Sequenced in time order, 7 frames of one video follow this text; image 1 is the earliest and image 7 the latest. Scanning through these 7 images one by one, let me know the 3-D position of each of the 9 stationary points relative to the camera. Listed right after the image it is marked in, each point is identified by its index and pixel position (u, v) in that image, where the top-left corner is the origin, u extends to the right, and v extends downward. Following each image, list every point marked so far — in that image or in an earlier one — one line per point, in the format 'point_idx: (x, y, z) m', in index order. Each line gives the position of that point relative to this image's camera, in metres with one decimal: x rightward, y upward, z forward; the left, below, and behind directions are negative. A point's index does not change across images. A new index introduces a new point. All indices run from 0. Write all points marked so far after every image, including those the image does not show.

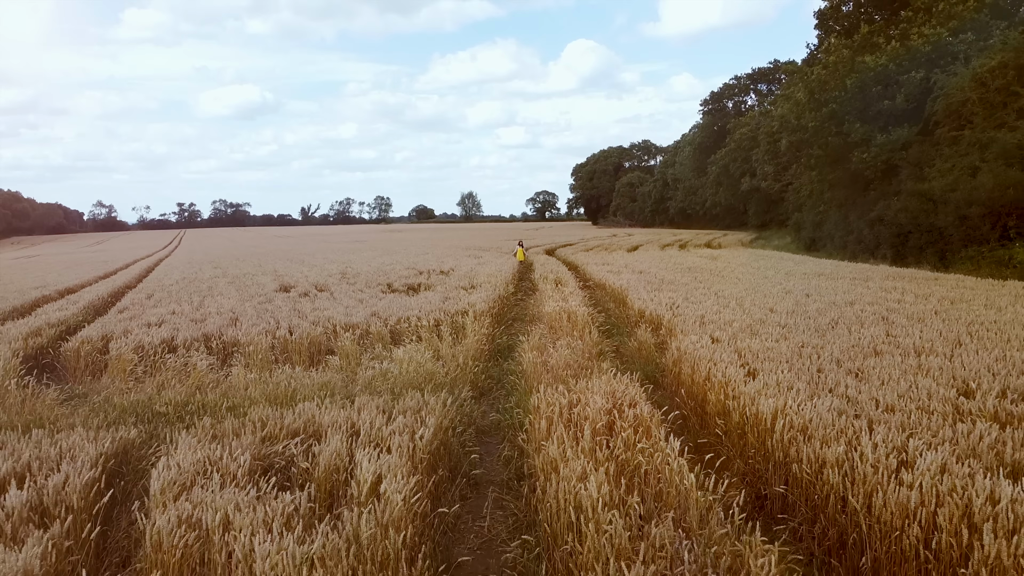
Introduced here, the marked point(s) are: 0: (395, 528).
0: (-0.4, -0.9, +2.1) m
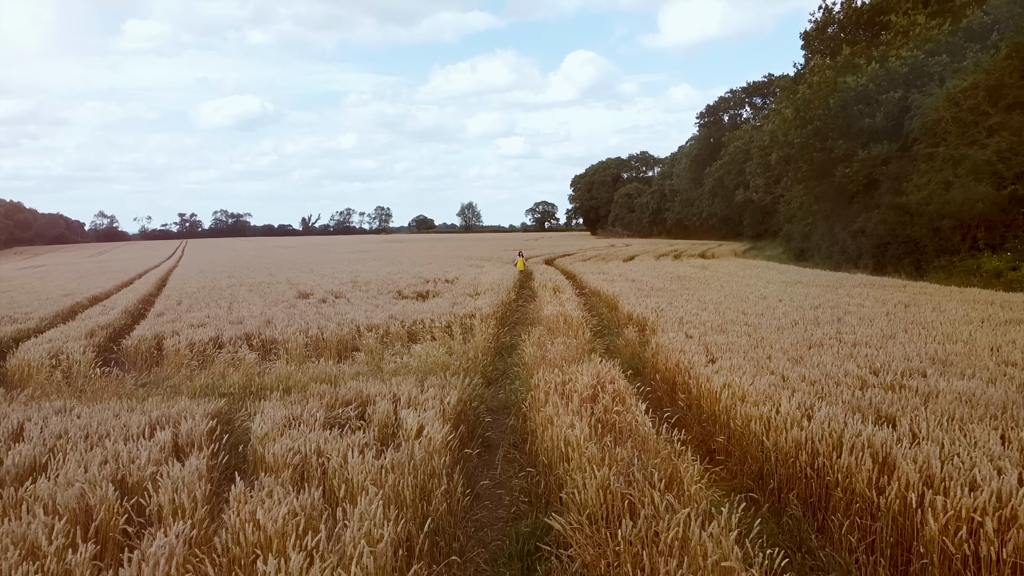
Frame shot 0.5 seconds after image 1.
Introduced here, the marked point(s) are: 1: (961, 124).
0: (-0.4, -0.9, +2.9) m
1: (+12.5, +4.6, +15.3) m
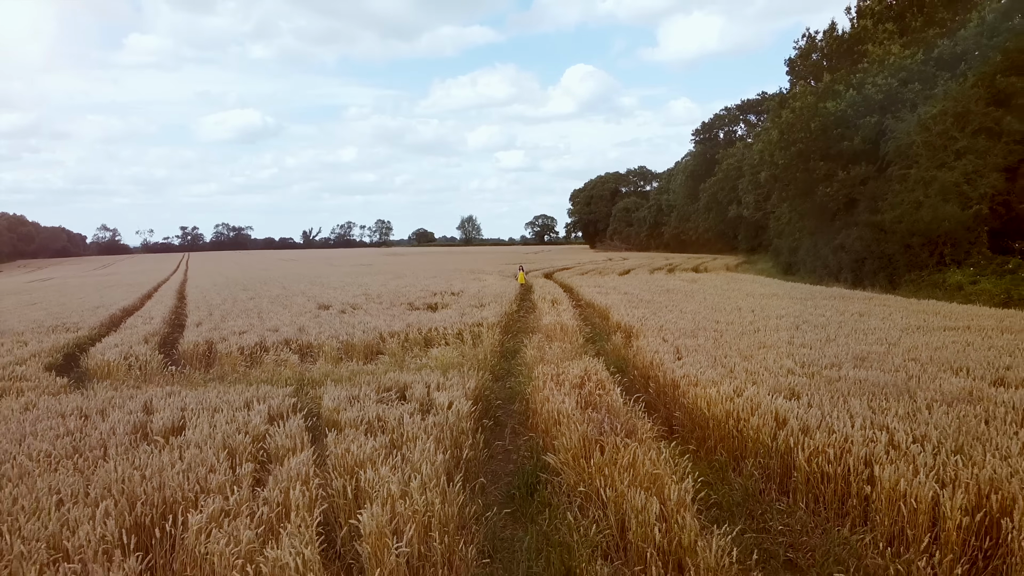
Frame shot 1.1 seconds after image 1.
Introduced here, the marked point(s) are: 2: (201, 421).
0: (-0.4, -0.9, +4.0) m
1: (+12.6, +4.2, +16.4) m
2: (-2.1, -0.9, +3.8) m
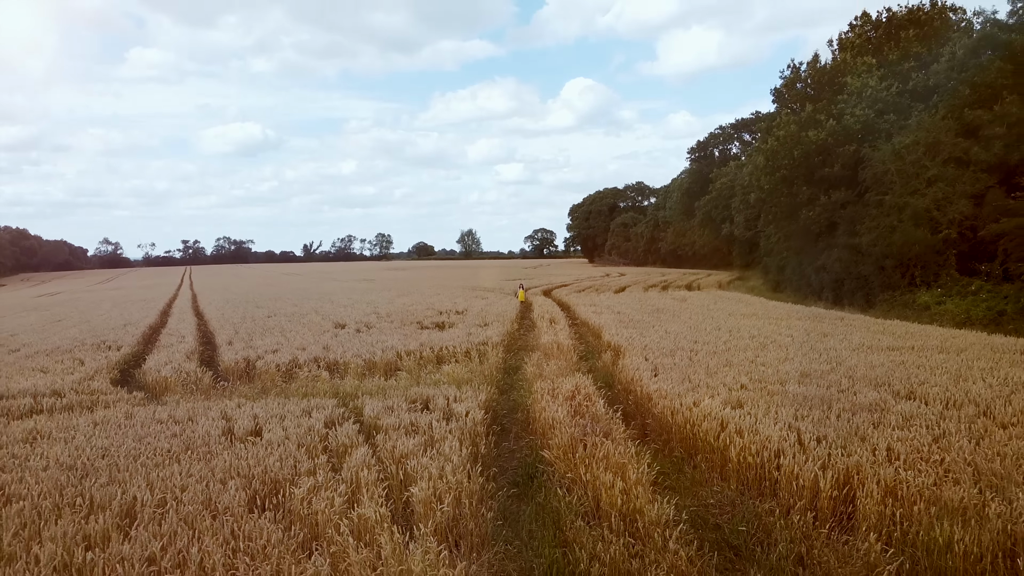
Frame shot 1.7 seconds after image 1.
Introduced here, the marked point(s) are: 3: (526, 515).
0: (-0.3, -1.2, +5.0) m
1: (+12.6, +3.6, +17.6) m
2: (-2.1, -1.2, +4.9) m
3: (+0.1, -1.5, +3.7) m
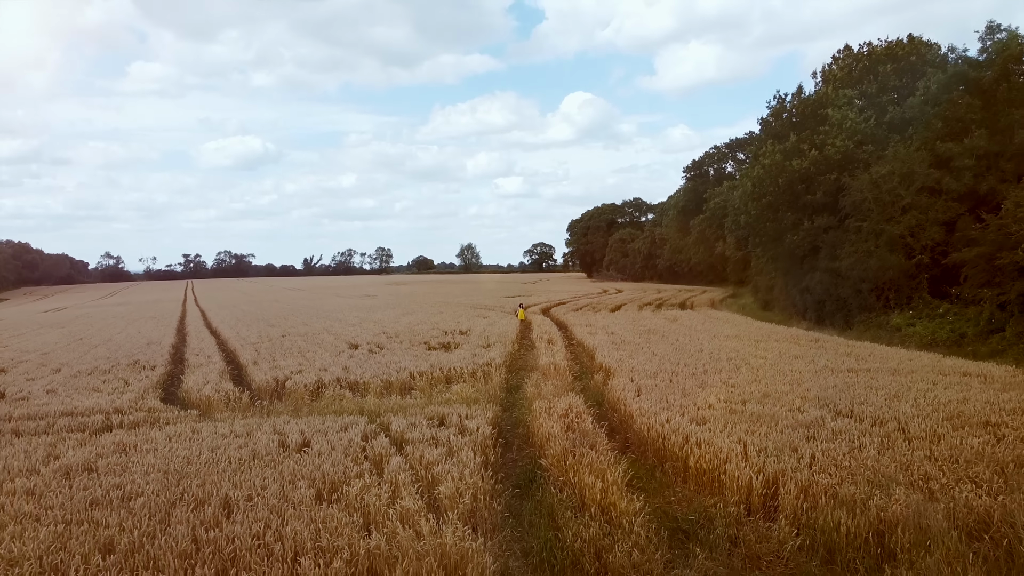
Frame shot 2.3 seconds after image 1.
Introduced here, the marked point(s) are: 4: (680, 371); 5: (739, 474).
0: (-0.3, -1.7, +6.1) m
1: (+12.6, +2.9, +18.8) m
2: (-2.1, -1.6, +5.9) m
3: (+0.1, -1.9, +4.8) m
4: (+2.9, -1.5, +9.6) m
5: (+2.0, -1.6, +4.8) m
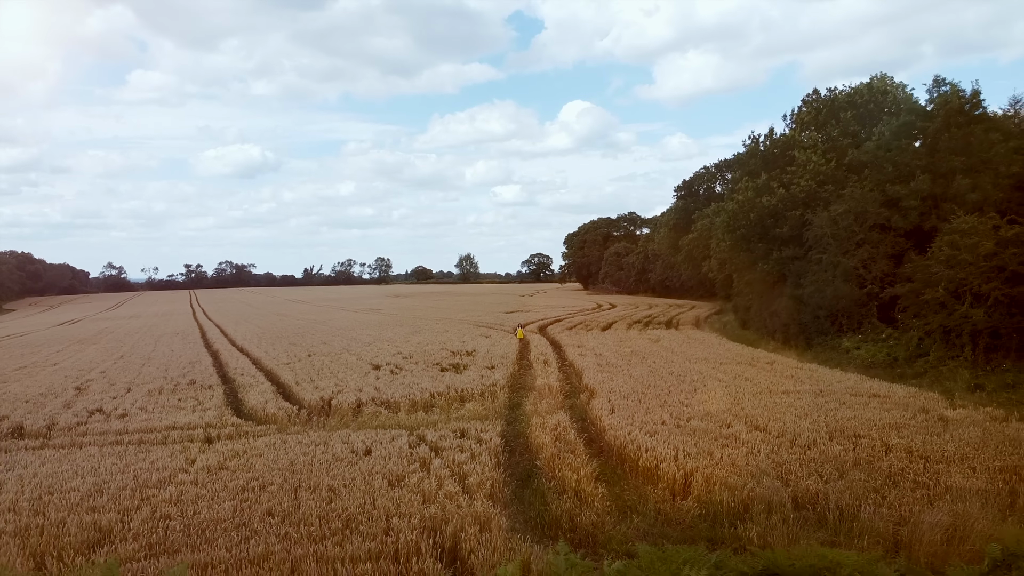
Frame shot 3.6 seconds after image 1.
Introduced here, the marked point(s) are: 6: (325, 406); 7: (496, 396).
0: (-0.2, -2.4, +8.5) m
1: (+12.6, +1.9, +21.3) m
2: (-2.0, -2.4, +8.3) m
3: (+0.2, -2.6, +7.1) m
4: (+3.0, -2.3, +12.0) m
5: (+2.0, -2.4, +7.2) m
6: (-4.1, -2.6, +12.1) m
7: (-0.4, -2.5, +12.7) m
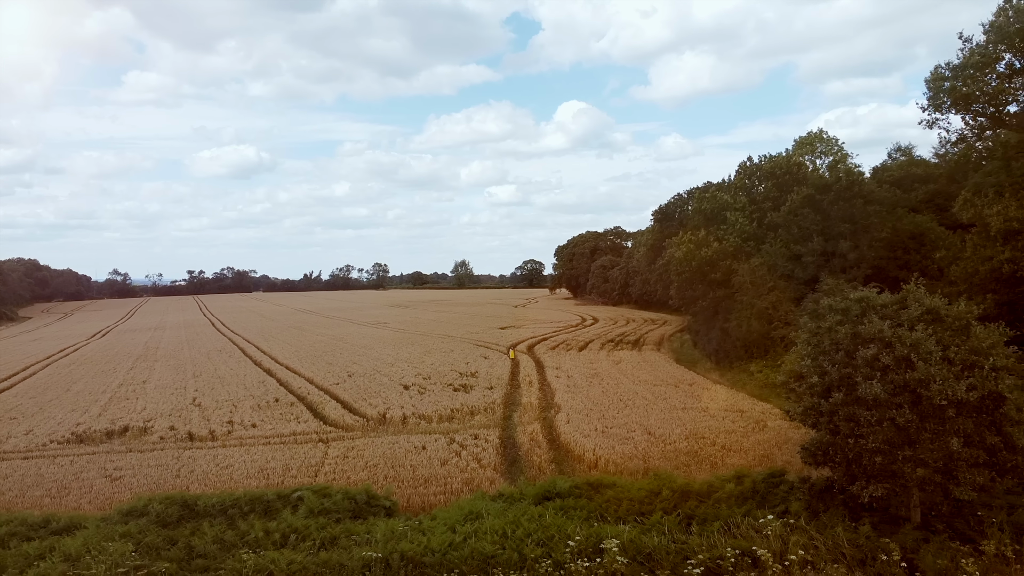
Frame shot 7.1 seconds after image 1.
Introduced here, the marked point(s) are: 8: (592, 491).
0: (-0.4, -4.2, +14.8) m
1: (+12.3, +0.1, +27.8) m
2: (-2.2, -4.2, +14.6) m
3: (0.0, -4.4, +13.5) m
4: (+2.7, -4.0, +18.3) m
5: (+1.9, -4.1, +13.5) m
6: (-4.3, -4.4, +18.4) m
7: (-0.6, -4.3, +19.1) m
8: (+1.3, -3.4, +9.1) m
